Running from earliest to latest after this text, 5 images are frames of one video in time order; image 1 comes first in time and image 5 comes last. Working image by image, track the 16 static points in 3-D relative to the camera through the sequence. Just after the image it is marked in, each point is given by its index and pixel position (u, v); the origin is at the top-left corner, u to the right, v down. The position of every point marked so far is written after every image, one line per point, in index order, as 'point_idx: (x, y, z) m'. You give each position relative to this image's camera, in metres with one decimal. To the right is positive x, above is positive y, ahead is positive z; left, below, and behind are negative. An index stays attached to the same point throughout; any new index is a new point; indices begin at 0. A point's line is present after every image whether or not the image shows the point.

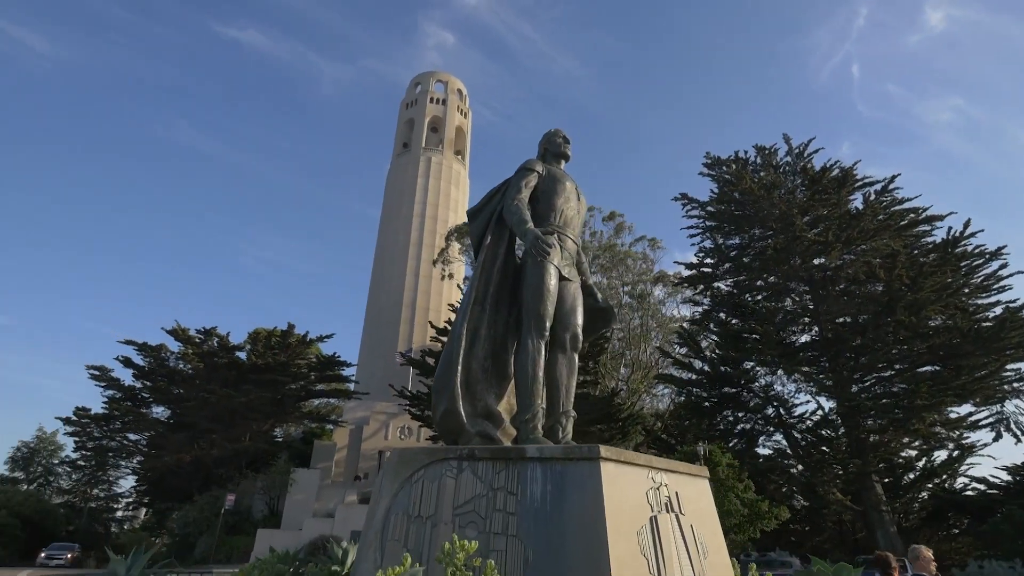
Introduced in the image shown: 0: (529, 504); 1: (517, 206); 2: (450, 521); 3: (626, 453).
0: (+0.1, -1.1, +3.1) m
1: (0.0, +0.6, +4.4) m
2: (-0.3, -1.3, +3.1) m
3: (+0.6, -0.9, +3.3) m
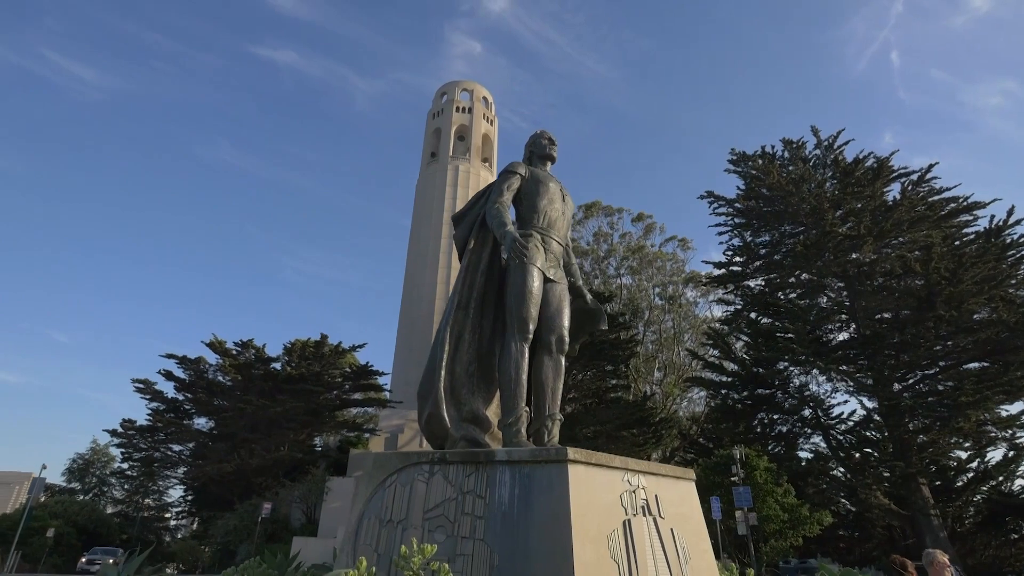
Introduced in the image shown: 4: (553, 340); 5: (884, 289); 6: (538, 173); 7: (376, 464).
0: (-0.1, -1.1, +3.0) m
1: (-0.1, +0.6, +4.4) m
2: (-0.5, -1.3, +3.1) m
3: (+0.5, -0.9, +3.2) m
4: (+0.3, -0.4, +4.4) m
5: (+12.4, 0.0, +19.3) m
6: (+0.2, +0.9, +4.7) m
7: (-0.8, -1.0, +3.5) m
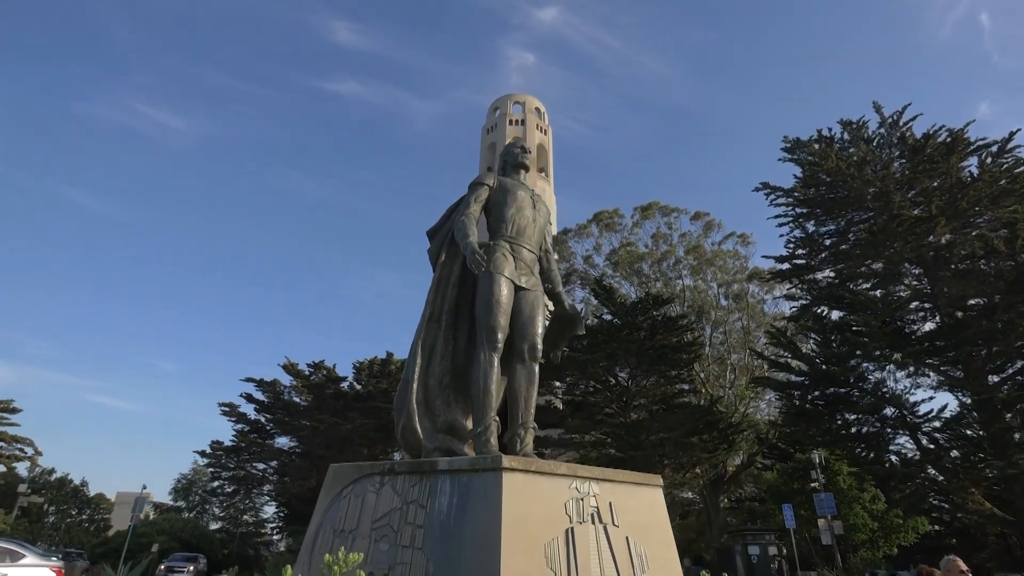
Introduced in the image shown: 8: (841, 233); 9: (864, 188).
0: (-0.4, -1.2, +3.1) m
1: (-0.4, +0.5, +4.5) m
2: (-0.8, -1.4, +3.2) m
3: (+0.1, -0.9, +3.2) m
4: (+0.1, -0.5, +4.4) m
5: (+13.9, +0.4, +17.7) m
6: (0.0, +0.9, +4.8) m
7: (-1.1, -1.2, +3.6) m
8: (+11.3, +1.9, +19.9) m
9: (+11.6, +3.3, +19.1) m
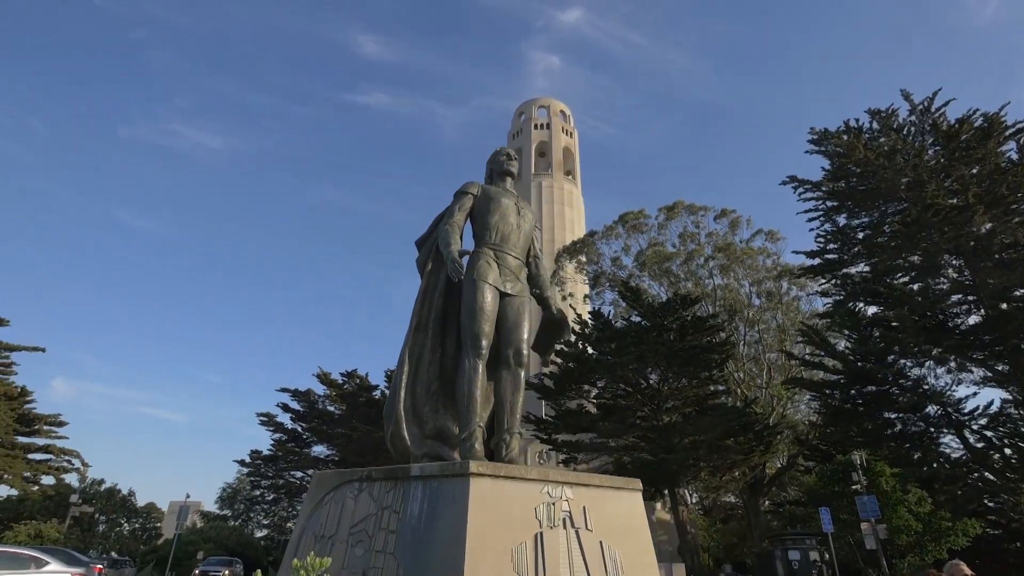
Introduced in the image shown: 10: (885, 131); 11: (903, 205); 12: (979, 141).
0: (-0.6, -1.3, +3.1) m
1: (-0.5, +0.5, +4.5) m
2: (-0.9, -1.4, +3.3) m
3: (0.0, -1.0, +3.2) m
4: (0.0, -0.5, +4.4) m
5: (+14.5, +0.7, +16.9) m
6: (-0.2, +0.8, +4.8) m
7: (-1.2, -1.2, +3.7) m
8: (+12.0, +2.1, +19.3) m
9: (+12.2, +3.5, +18.5) m
10: (+12.6, +5.3, +19.5) m
11: (+12.6, +2.7, +18.8) m
12: (+14.5, +4.5, +18.0) m
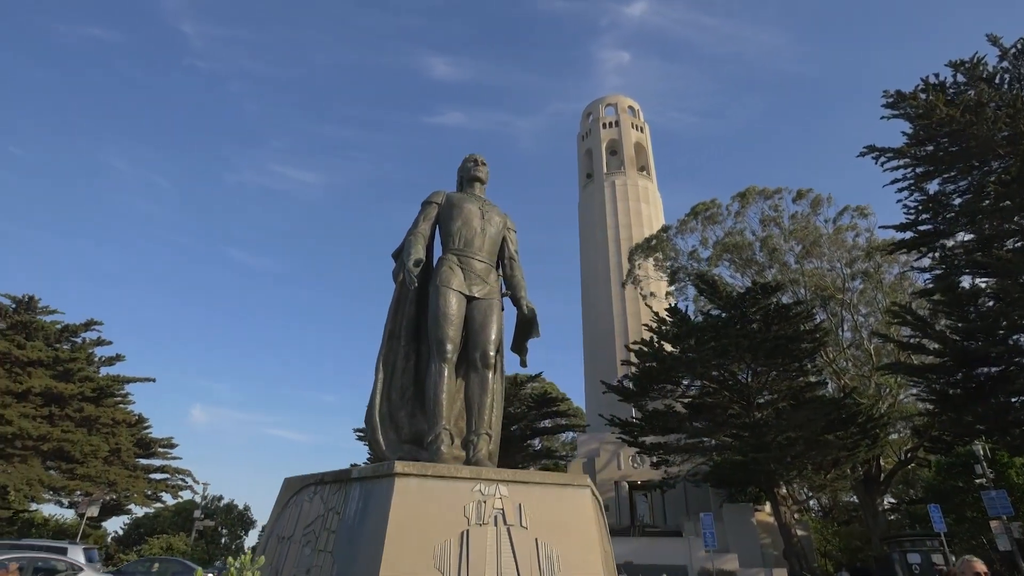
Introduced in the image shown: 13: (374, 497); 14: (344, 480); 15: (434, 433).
0: (-0.9, -1.3, +3.3) m
1: (-0.8, +0.4, +4.7) m
2: (-1.3, -1.5, +3.5) m
3: (-0.4, -1.0, +3.3) m
4: (-0.3, -0.5, +4.5) m
5: (+15.9, +1.9, +14.5) m
6: (-0.5, +0.8, +4.9) m
7: (-1.5, -1.4, +3.9) m
8: (+13.7, +3.0, +17.3) m
9: (+13.7, +4.4, +16.5) m
10: (+14.0, +6.2, +17.5) m
11: (+14.2, +3.6, +16.8) m
12: (+15.8, +5.7, +15.7) m
13: (-0.8, -1.2, +3.2) m
14: (-1.0, -1.2, +3.5) m
15: (-0.6, -1.1, +4.2) m
